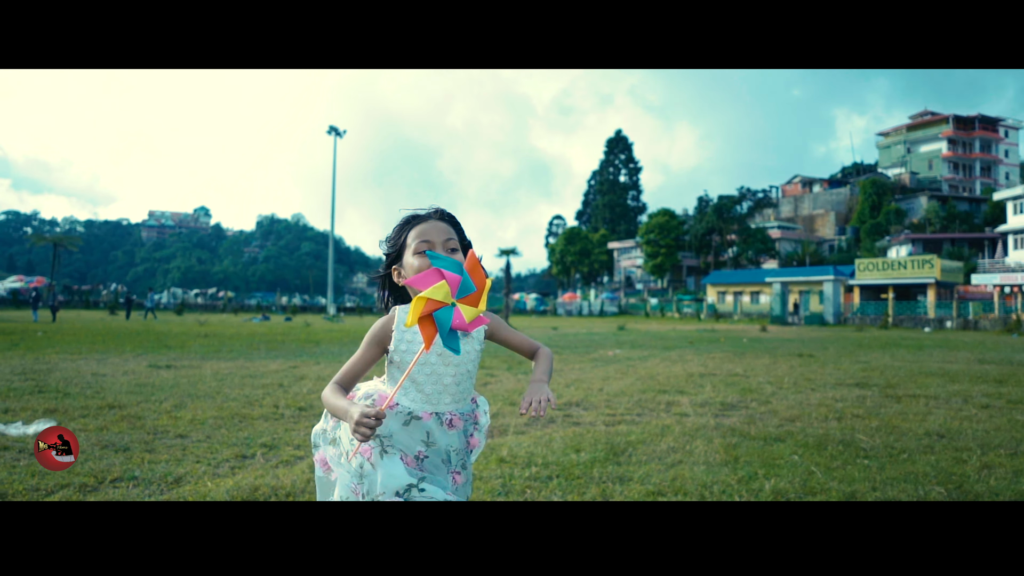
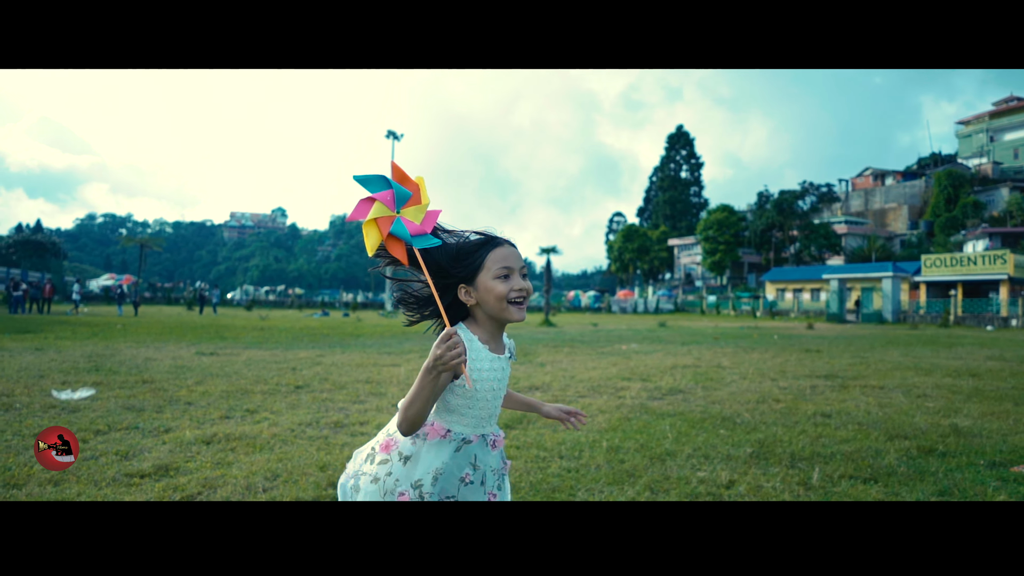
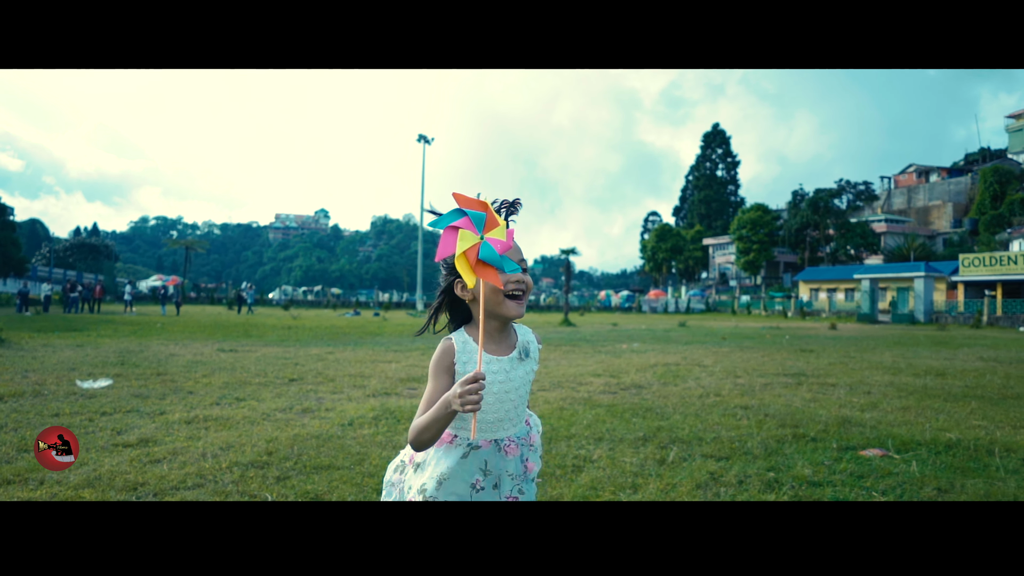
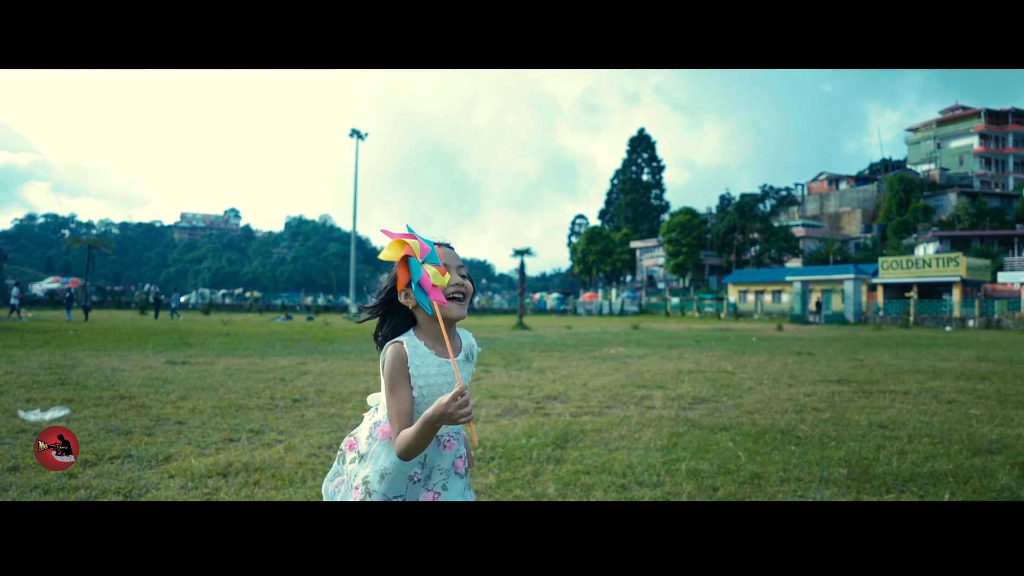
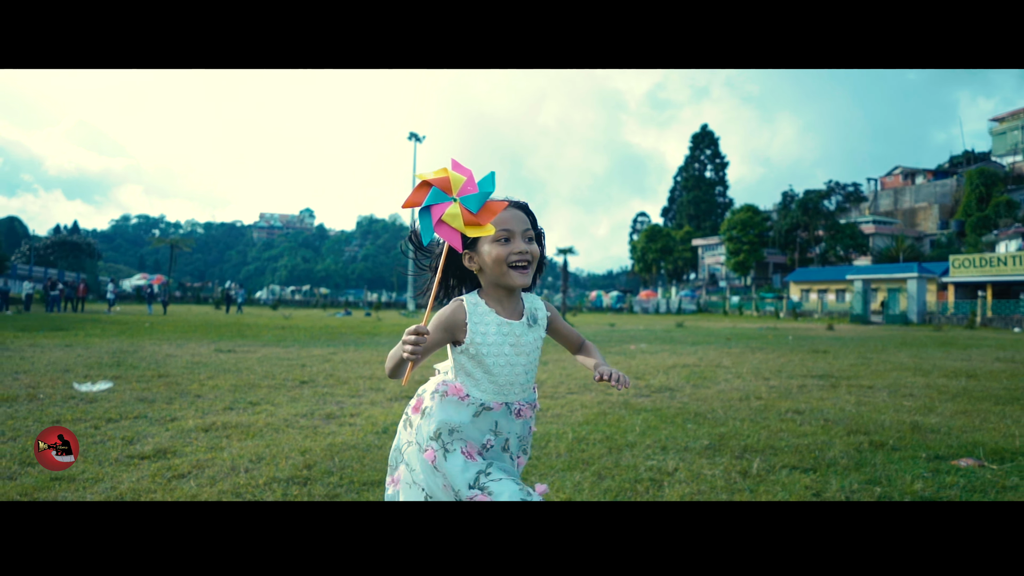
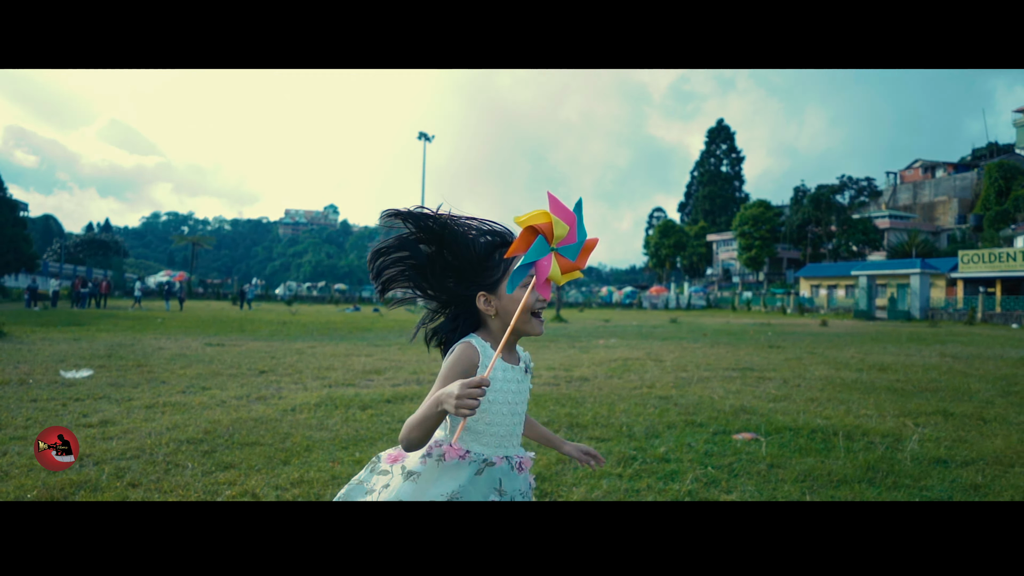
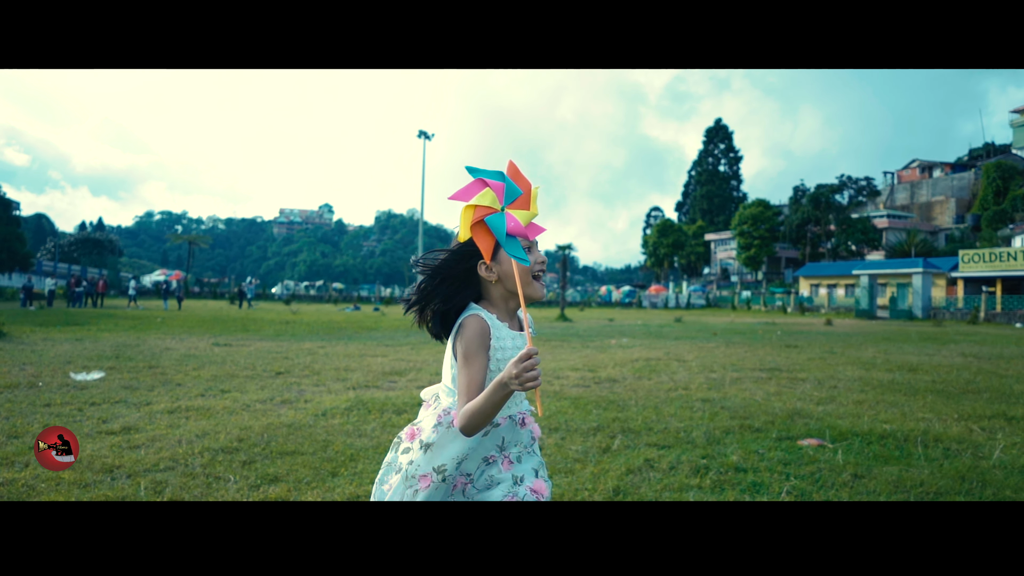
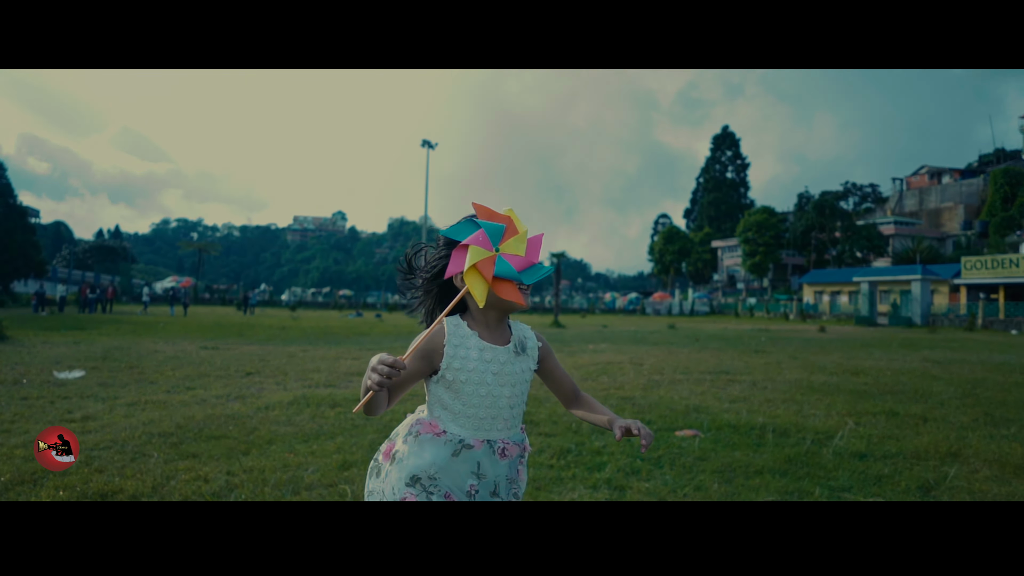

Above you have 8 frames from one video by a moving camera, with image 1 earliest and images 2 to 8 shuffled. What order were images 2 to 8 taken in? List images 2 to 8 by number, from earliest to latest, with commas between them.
4, 2, 5, 3, 7, 6, 8
